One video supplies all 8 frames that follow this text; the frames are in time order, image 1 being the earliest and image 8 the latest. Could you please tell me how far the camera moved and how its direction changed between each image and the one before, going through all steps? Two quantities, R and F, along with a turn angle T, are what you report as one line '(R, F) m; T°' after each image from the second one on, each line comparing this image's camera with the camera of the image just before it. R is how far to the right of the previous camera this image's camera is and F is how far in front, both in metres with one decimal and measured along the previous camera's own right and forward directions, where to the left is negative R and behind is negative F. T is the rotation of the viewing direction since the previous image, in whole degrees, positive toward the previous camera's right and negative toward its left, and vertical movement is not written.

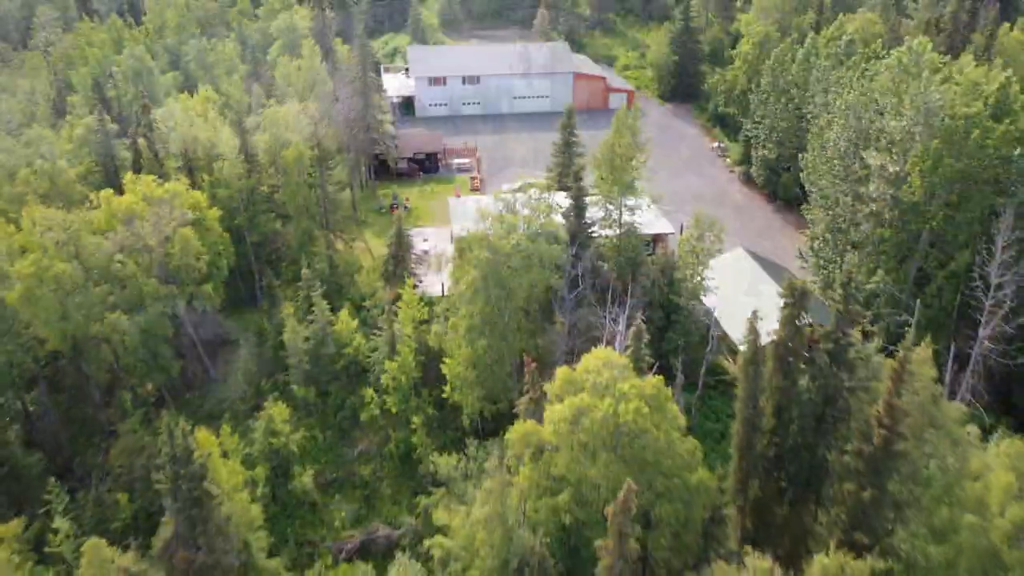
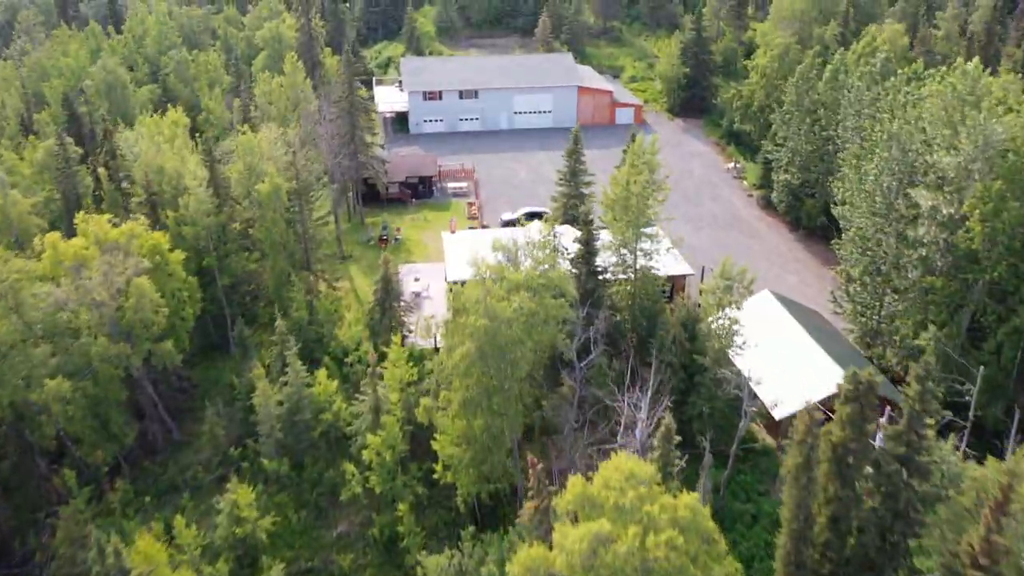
(-0.1, +4.4) m; 0°
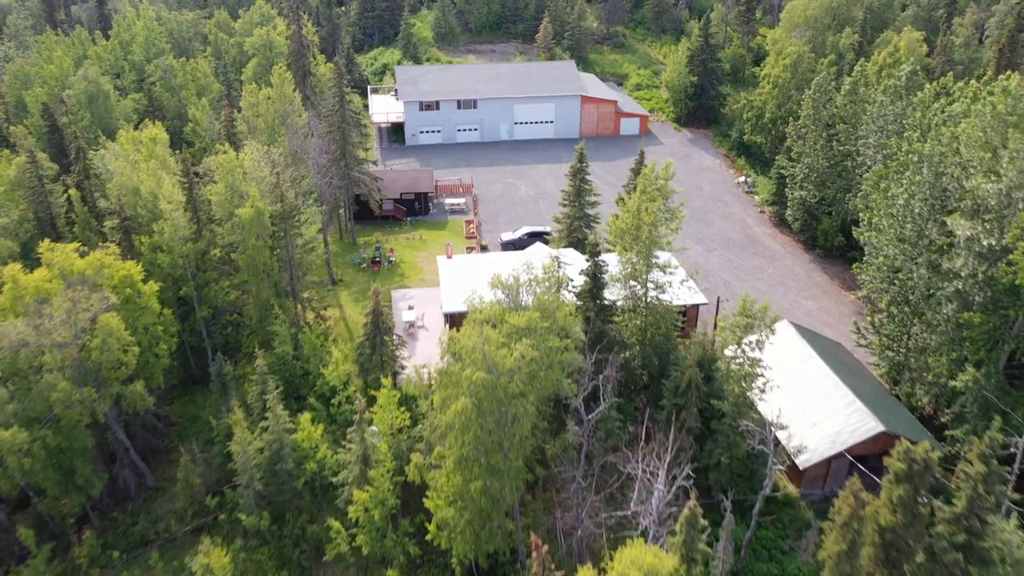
(0.0, +2.7) m; 0°
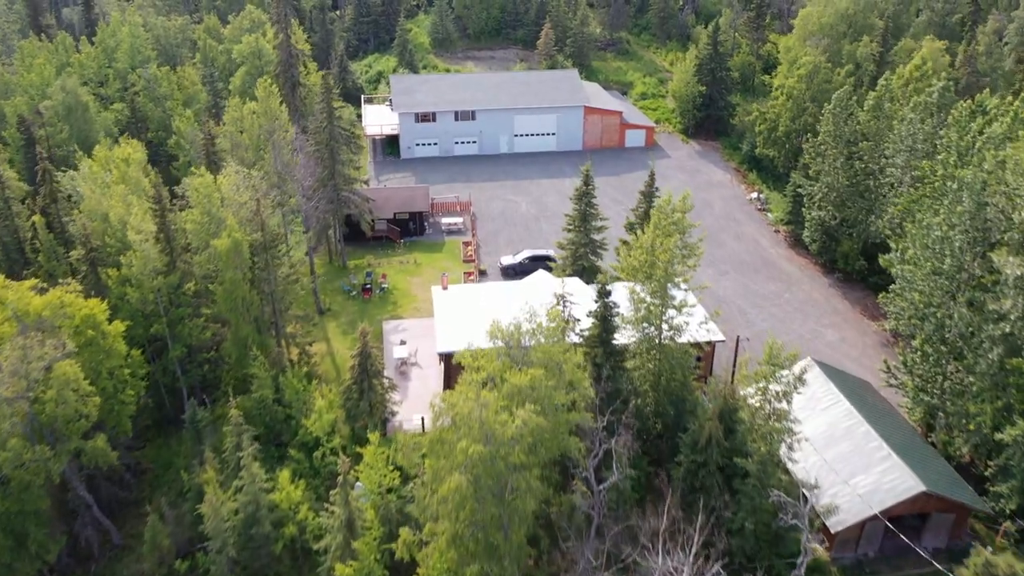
(0.0, +2.9) m; 0°
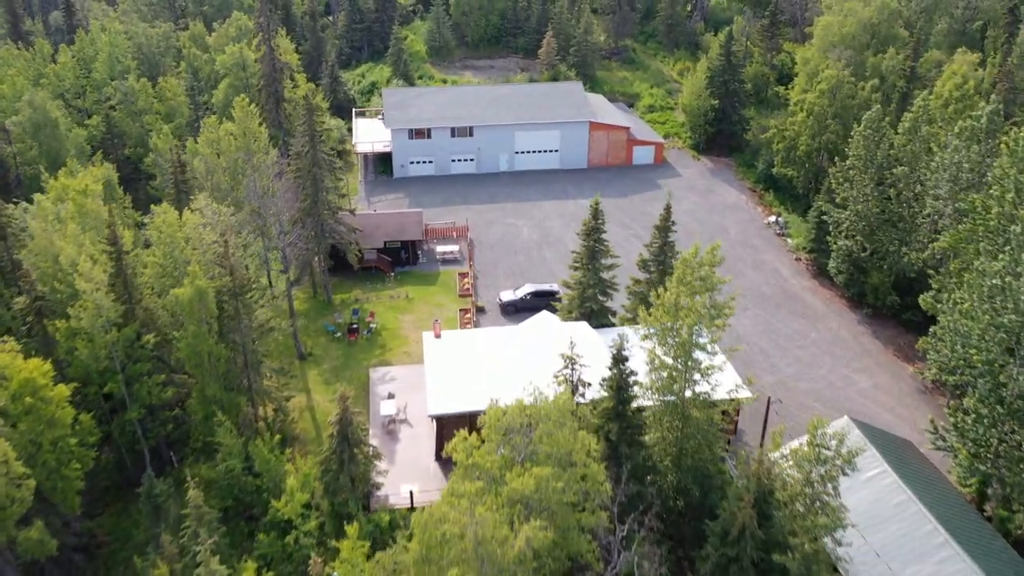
(0.0, +3.7) m; 0°
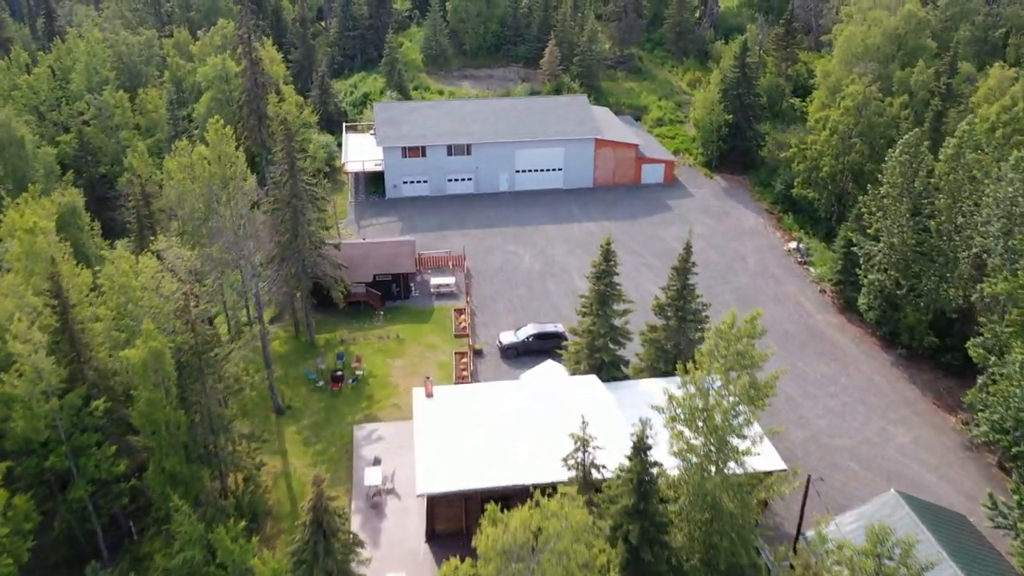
(0.0, +3.6) m; 0°
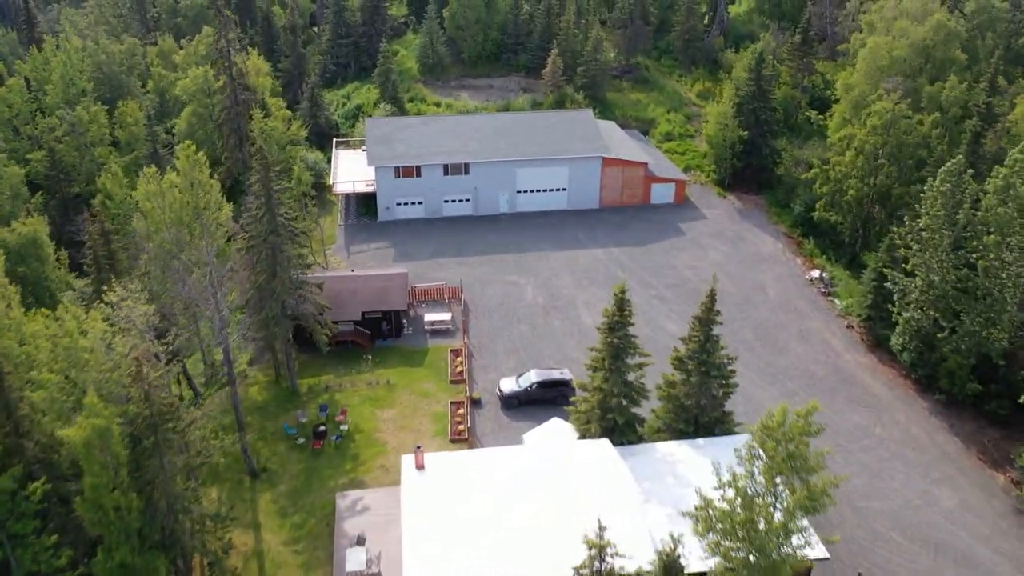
(-0.1, +3.4) m; 0°
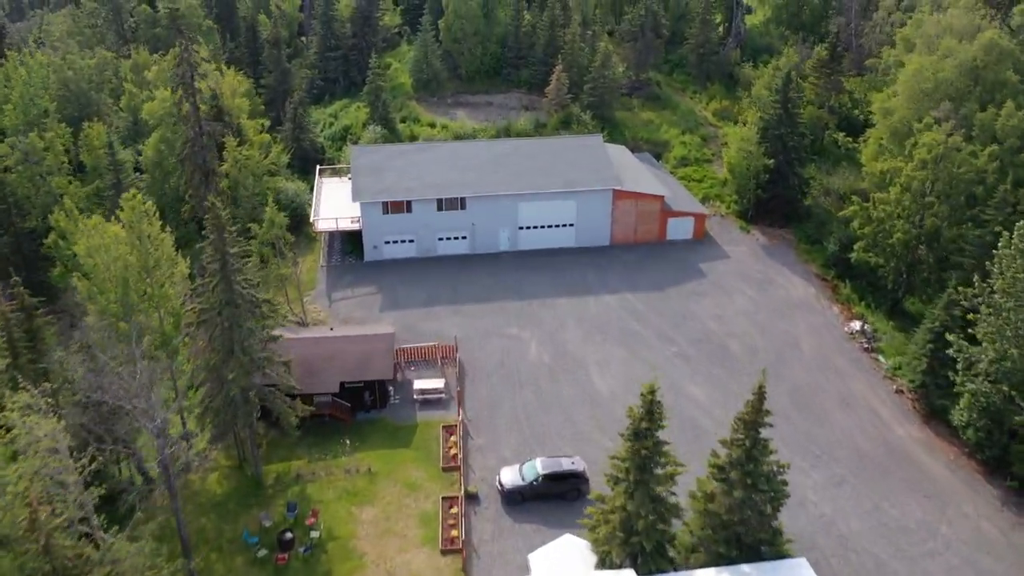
(-0.1, +5.0) m; 0°
